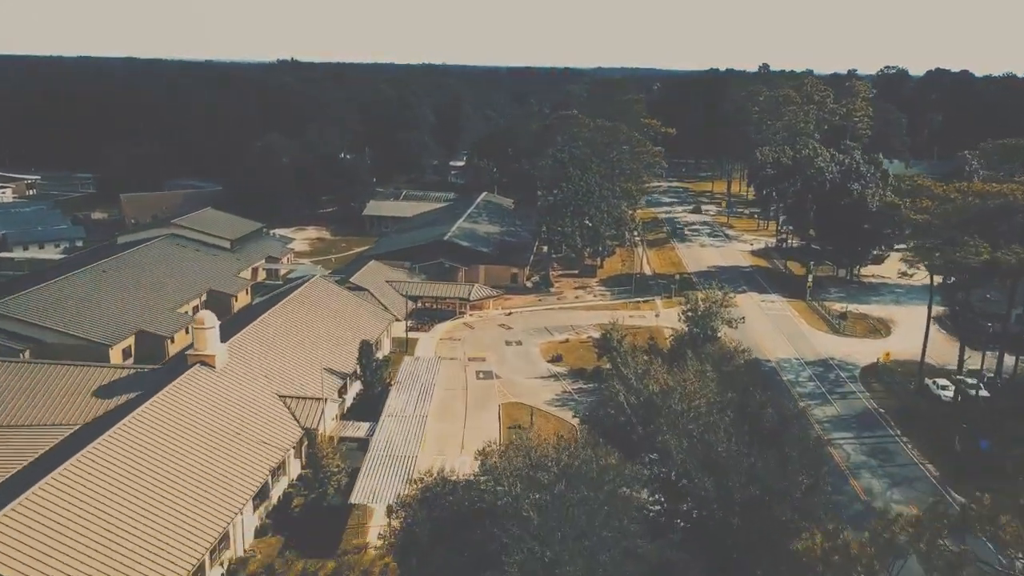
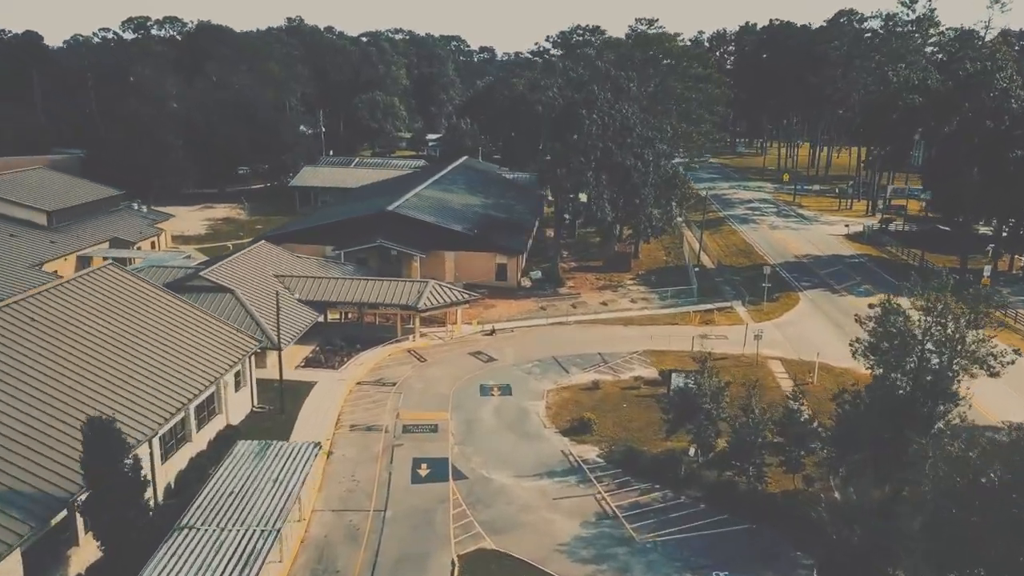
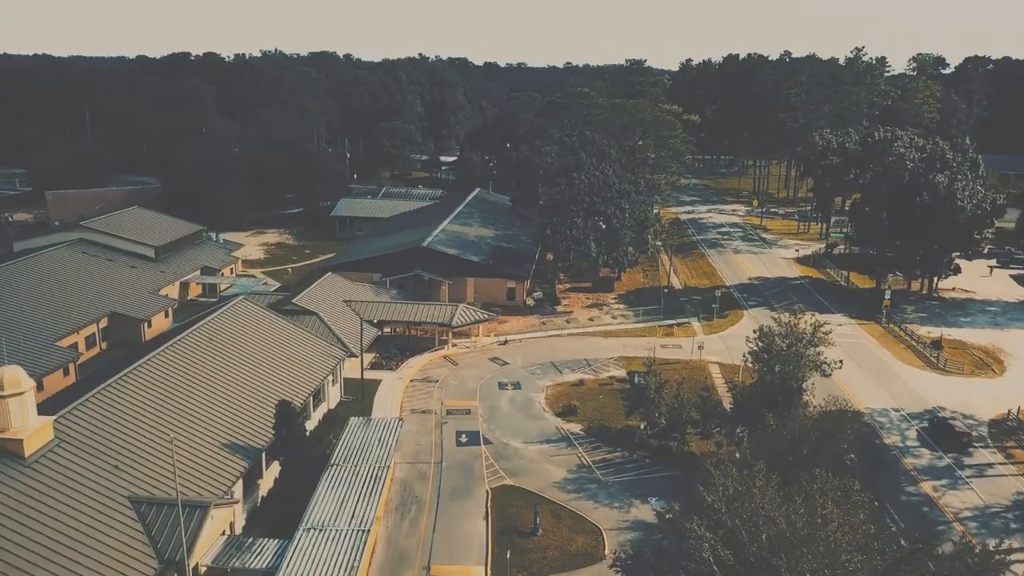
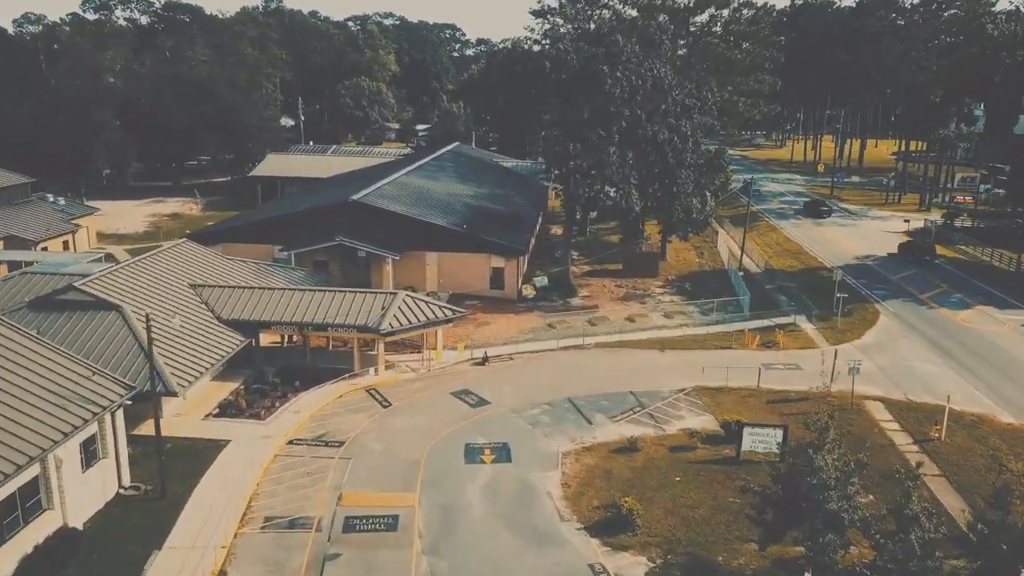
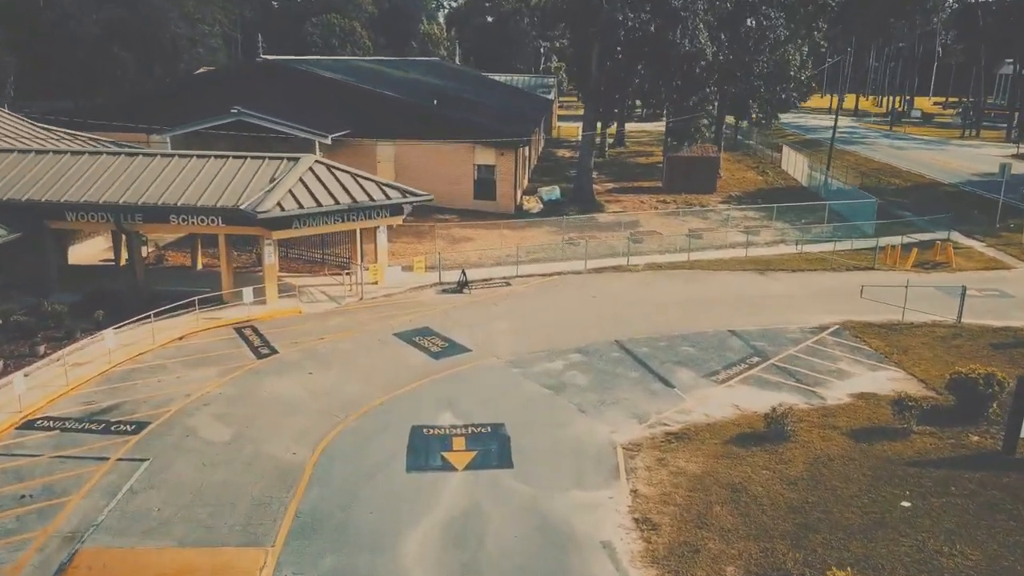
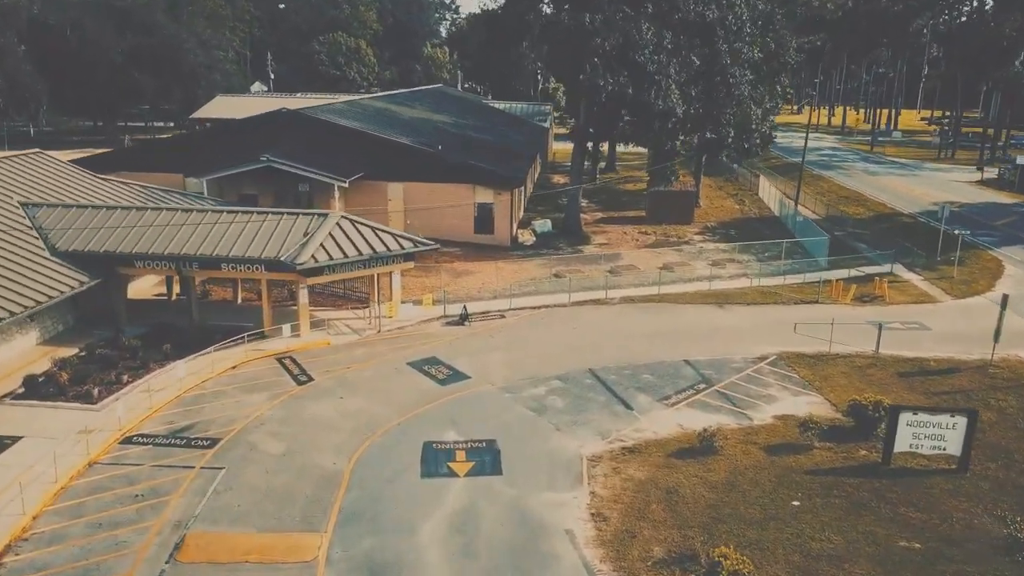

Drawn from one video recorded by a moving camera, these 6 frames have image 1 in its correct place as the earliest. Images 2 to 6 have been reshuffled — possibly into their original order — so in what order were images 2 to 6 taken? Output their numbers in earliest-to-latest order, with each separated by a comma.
3, 2, 4, 6, 5
